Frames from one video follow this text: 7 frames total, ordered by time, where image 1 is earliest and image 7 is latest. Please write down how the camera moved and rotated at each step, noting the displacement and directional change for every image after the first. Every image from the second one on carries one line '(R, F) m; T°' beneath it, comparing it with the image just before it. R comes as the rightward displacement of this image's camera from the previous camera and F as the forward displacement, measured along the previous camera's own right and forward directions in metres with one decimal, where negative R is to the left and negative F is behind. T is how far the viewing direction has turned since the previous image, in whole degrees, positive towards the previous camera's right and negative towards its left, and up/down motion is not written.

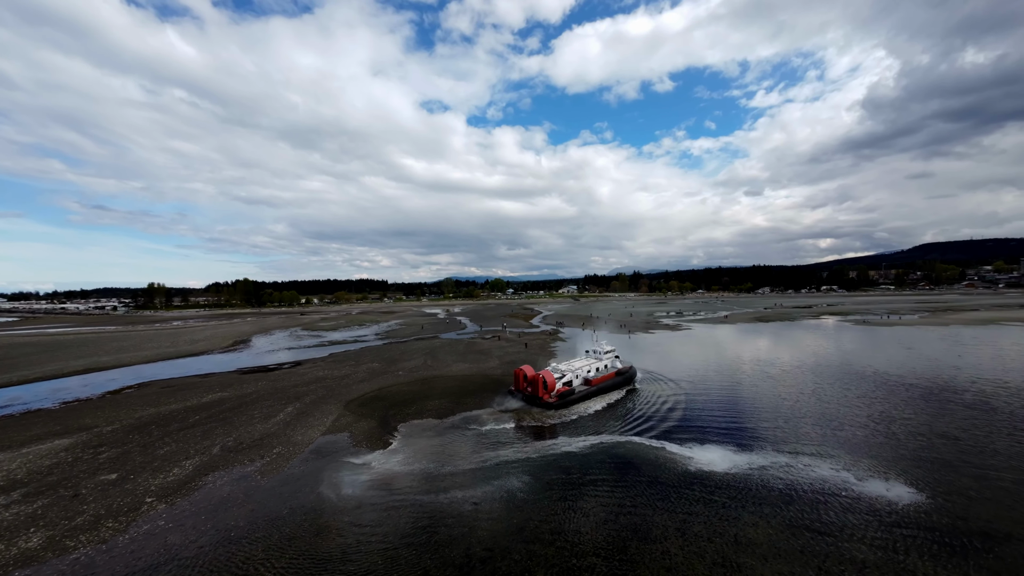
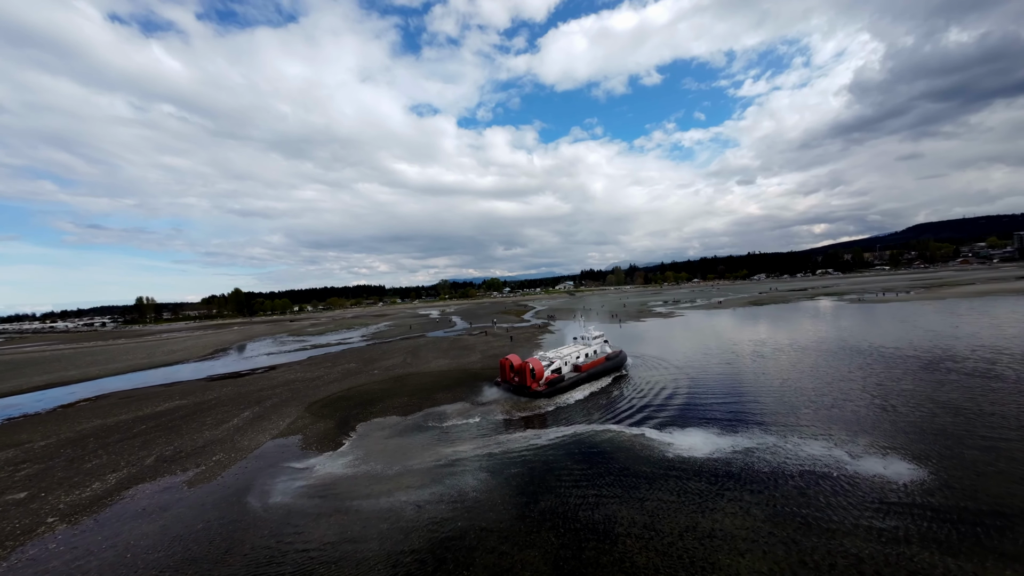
(+1.5, +1.3) m; 0°
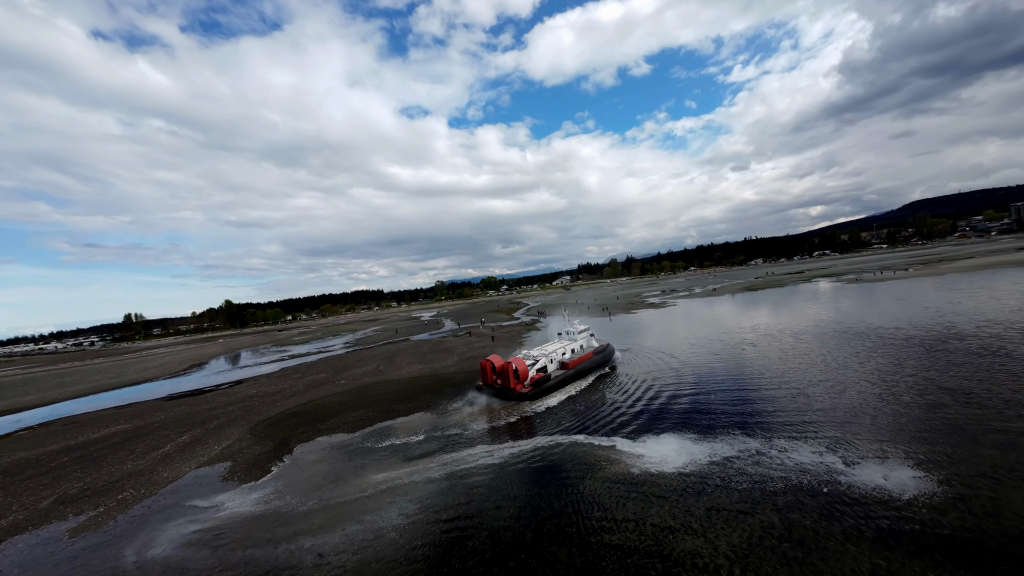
(+1.8, +1.7) m; 0°
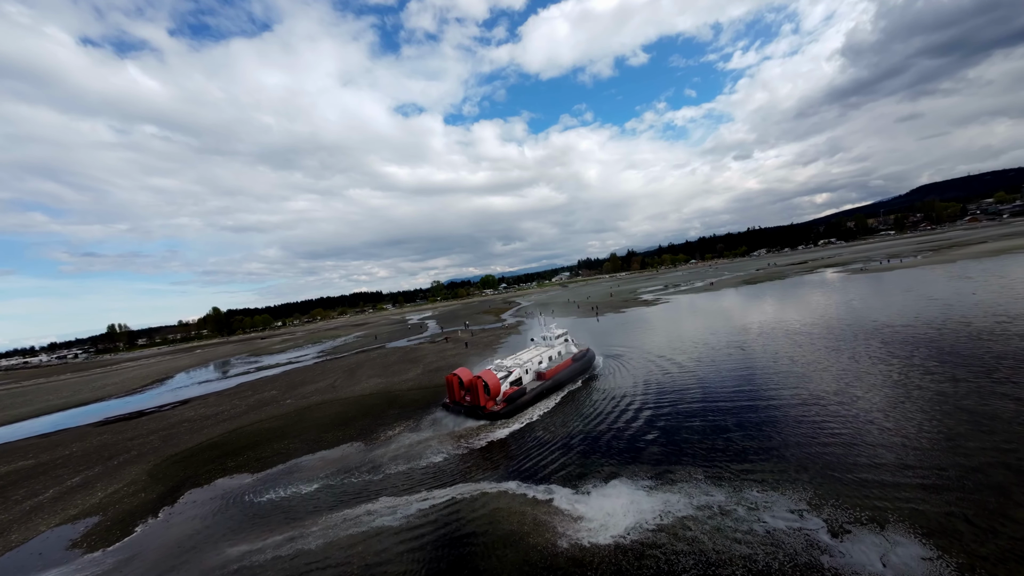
(+2.6, +2.4) m; -1°
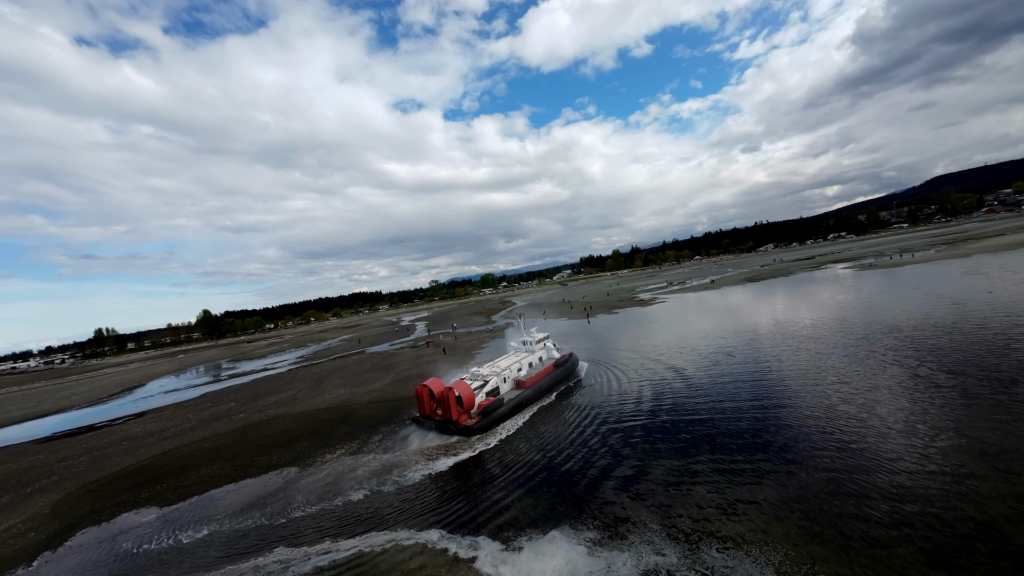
(+2.0, +1.7) m; -1°
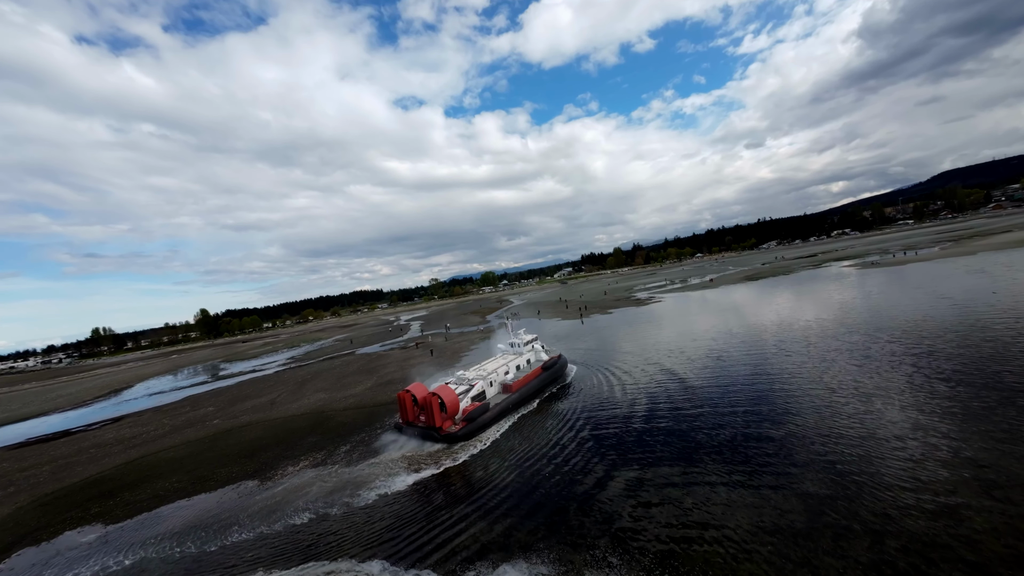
(+1.1, +0.7) m; 0°
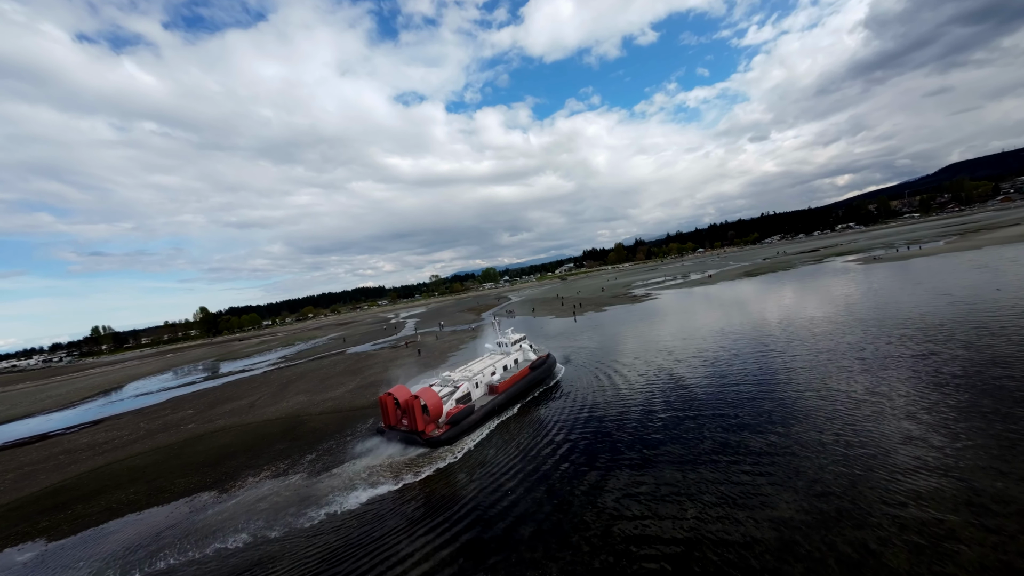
(+1.1, +0.7) m; 0°
